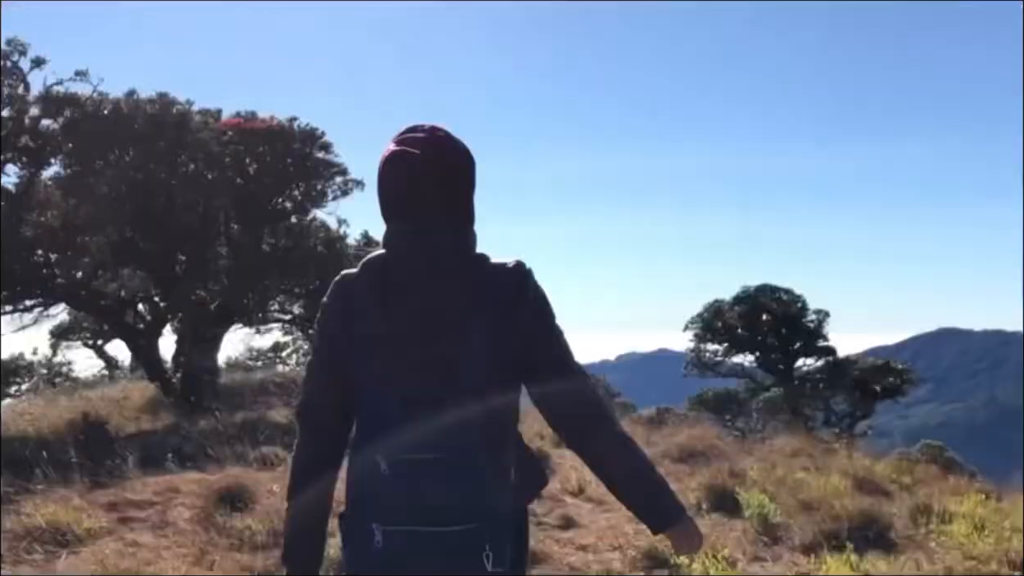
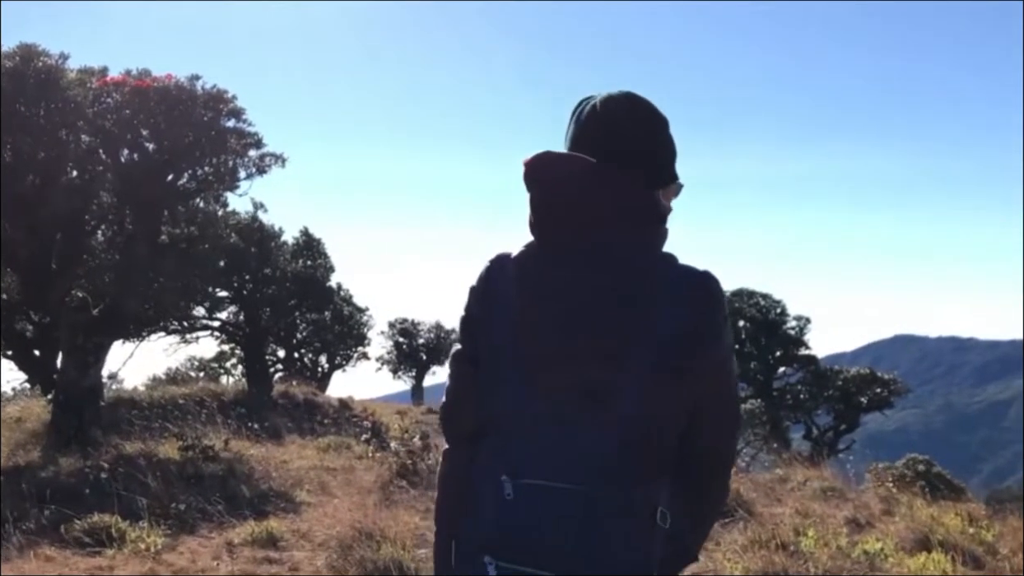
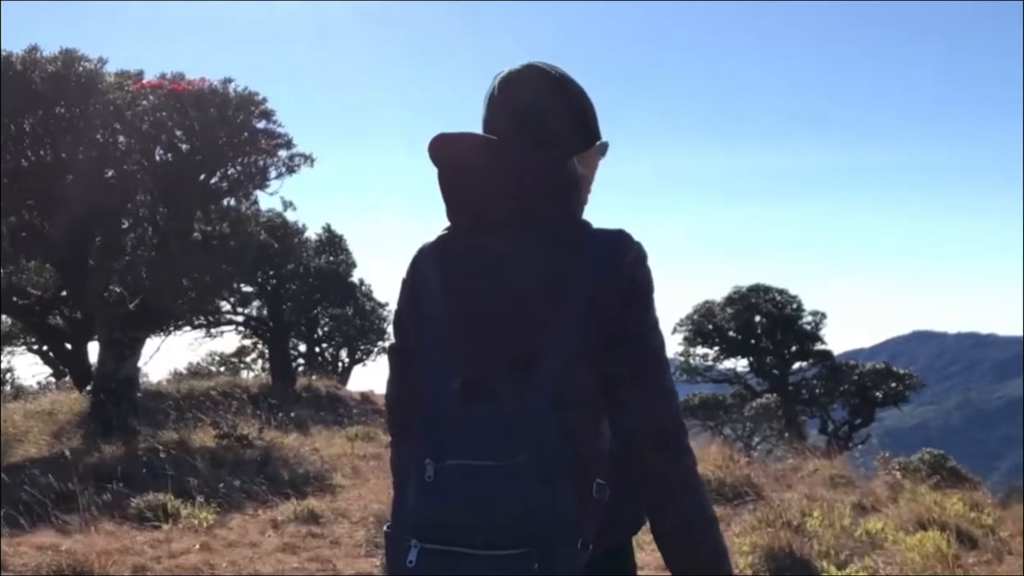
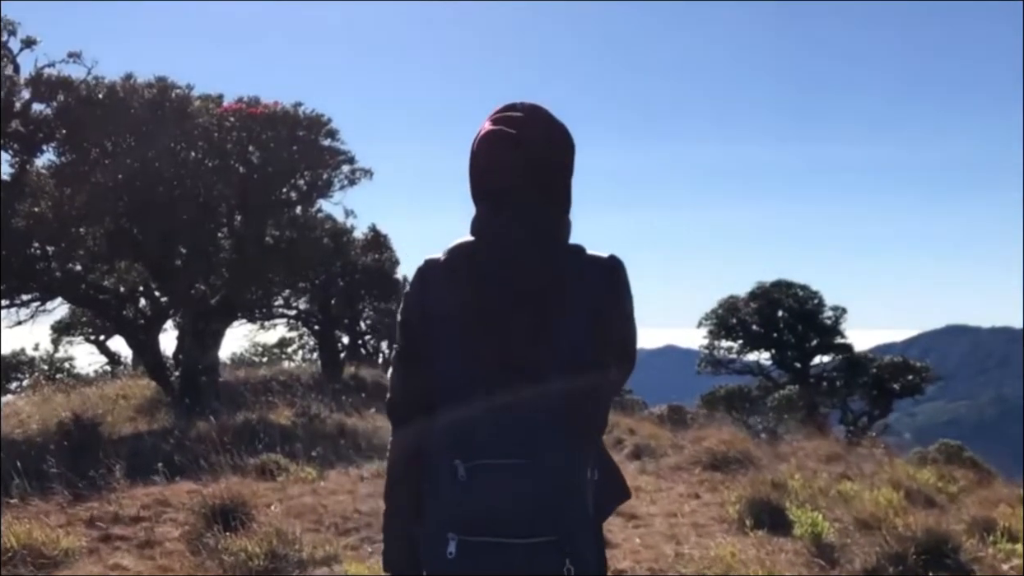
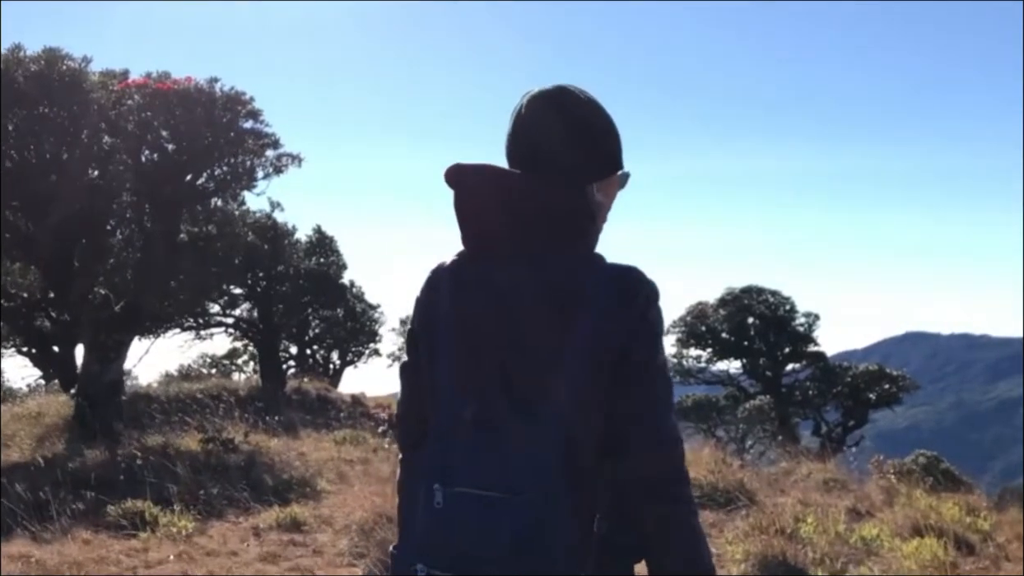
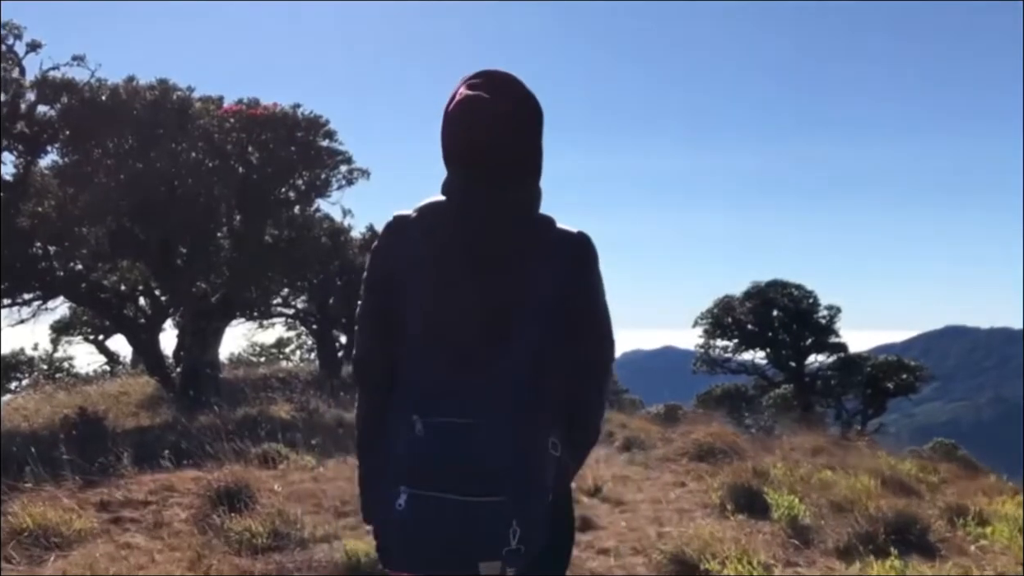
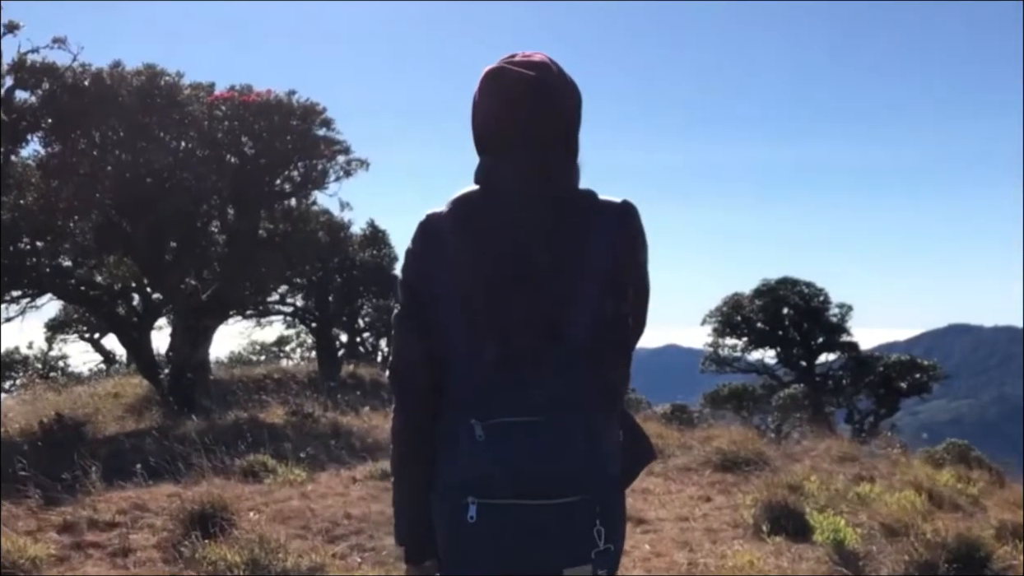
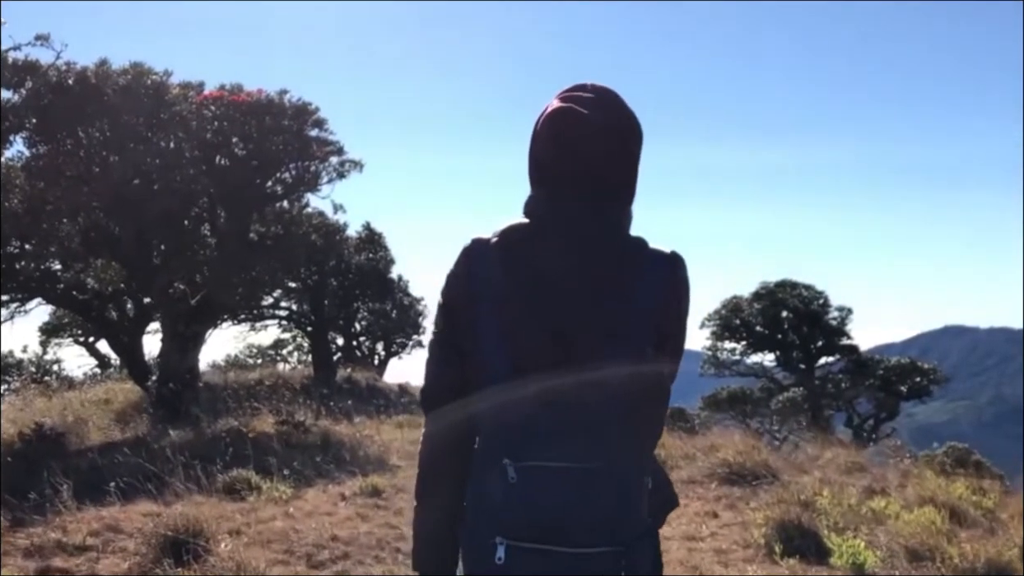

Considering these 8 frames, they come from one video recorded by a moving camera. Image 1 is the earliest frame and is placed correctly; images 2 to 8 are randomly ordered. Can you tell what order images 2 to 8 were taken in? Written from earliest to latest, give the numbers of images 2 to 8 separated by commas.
6, 4, 7, 8, 3, 5, 2
